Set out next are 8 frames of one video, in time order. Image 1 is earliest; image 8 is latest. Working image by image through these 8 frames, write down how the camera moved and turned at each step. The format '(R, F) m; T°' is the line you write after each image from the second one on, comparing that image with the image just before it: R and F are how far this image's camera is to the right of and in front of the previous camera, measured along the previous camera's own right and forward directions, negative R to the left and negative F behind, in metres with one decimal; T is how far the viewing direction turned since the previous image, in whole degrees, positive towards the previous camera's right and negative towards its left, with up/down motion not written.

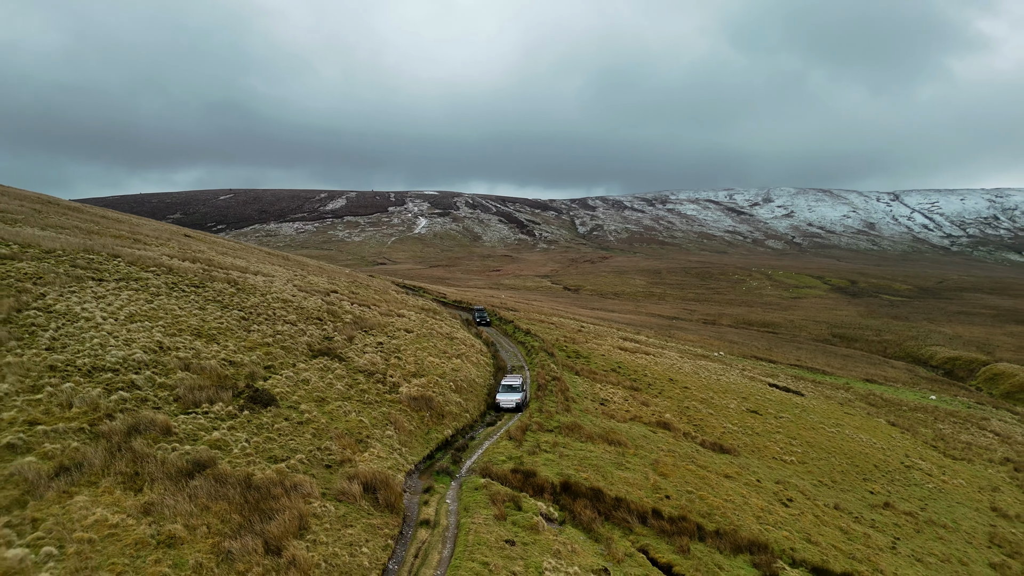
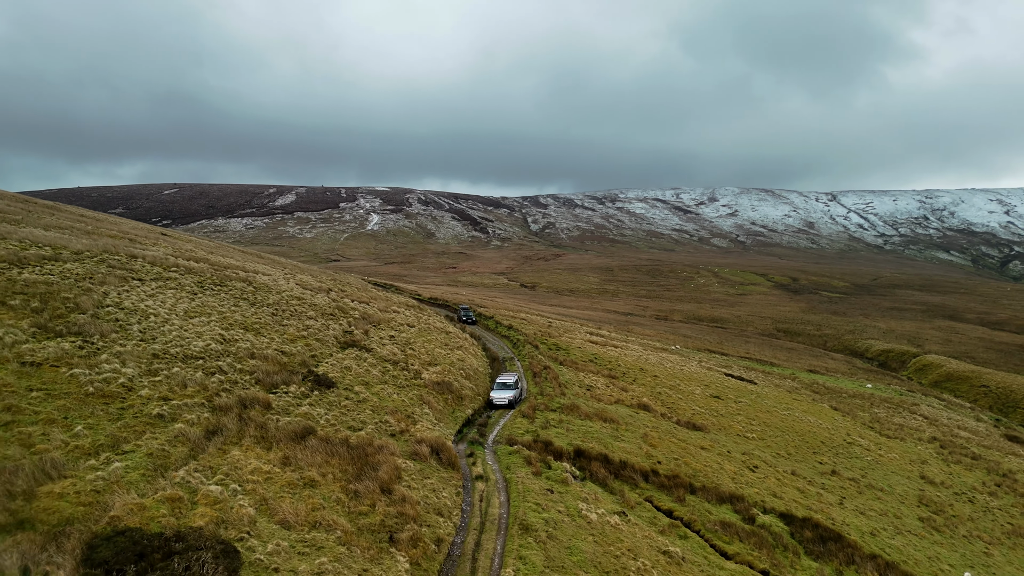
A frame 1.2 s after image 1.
(-2.2, -3.4) m; +4°
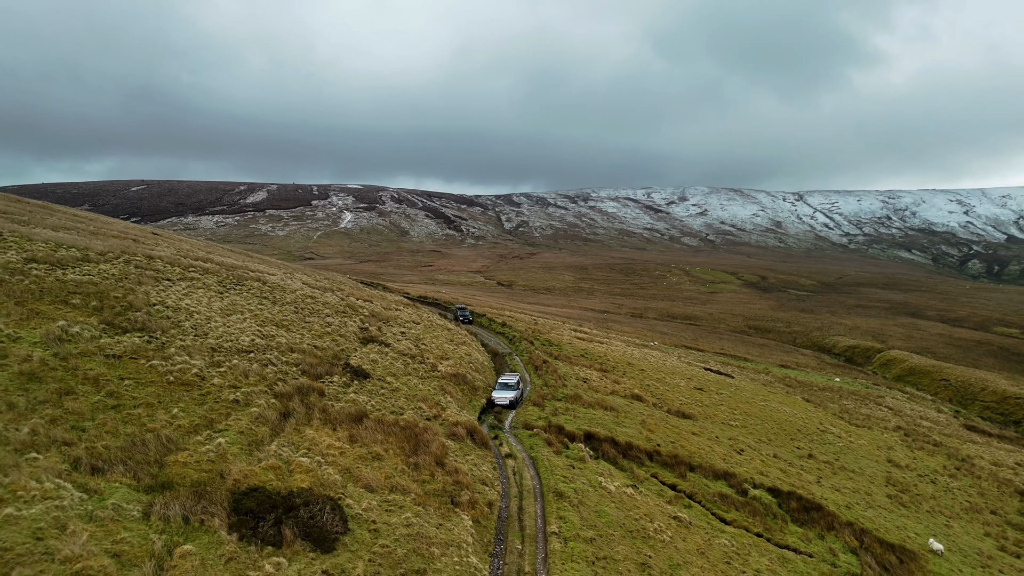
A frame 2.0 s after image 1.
(-1.5, -2.2) m; +2°
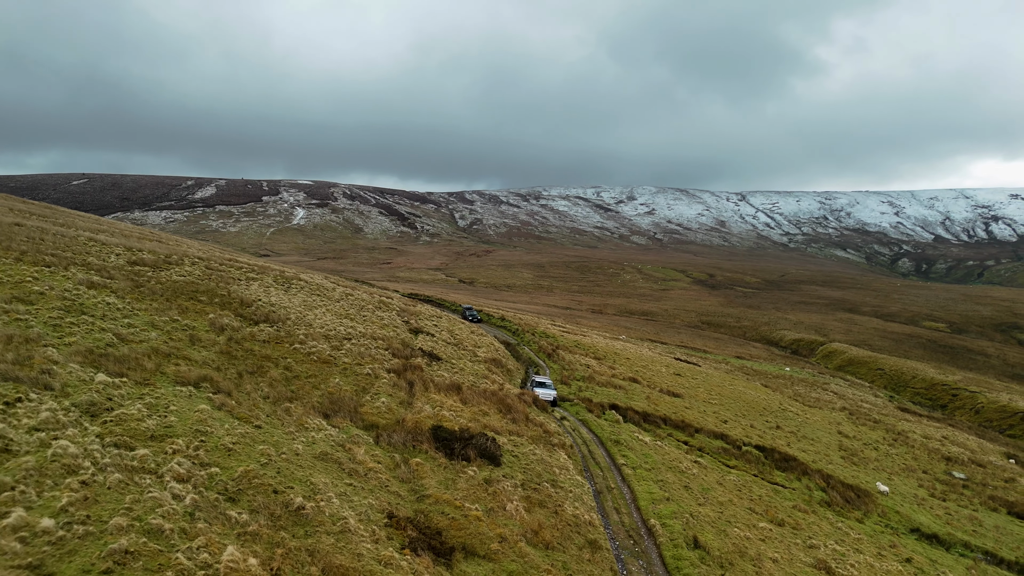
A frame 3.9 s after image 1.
(-3.7, -5.3) m; +4°
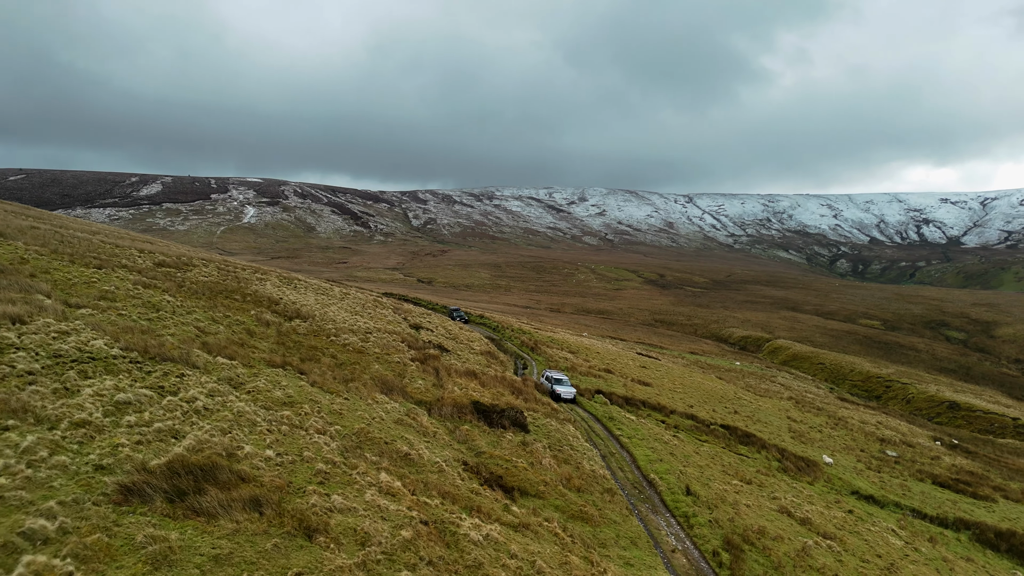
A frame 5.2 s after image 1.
(-2.2, -3.6) m; +4°
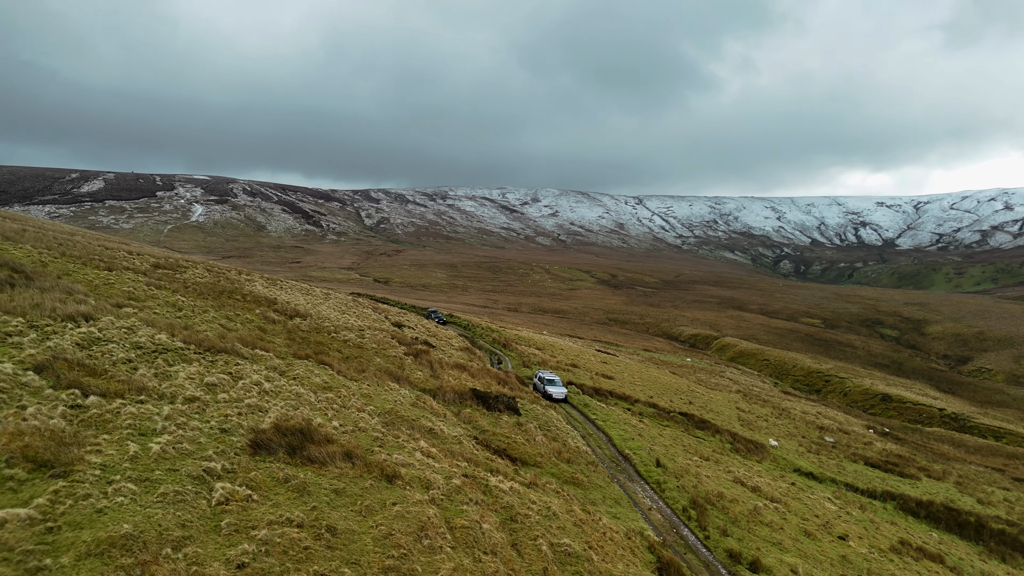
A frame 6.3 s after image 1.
(-1.4, -2.9) m; +4°
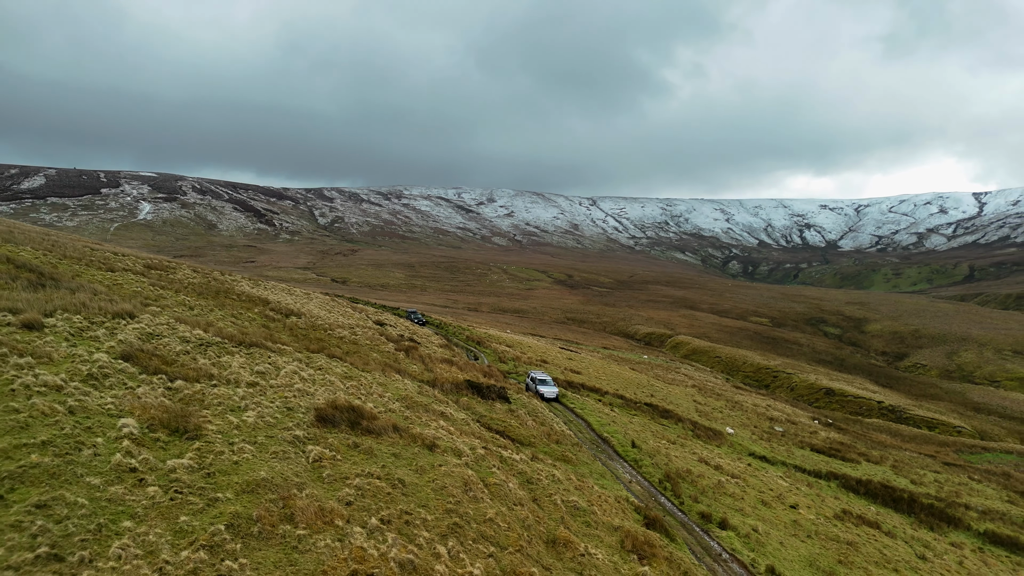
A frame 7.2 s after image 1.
(-1.3, -2.4) m; +4°
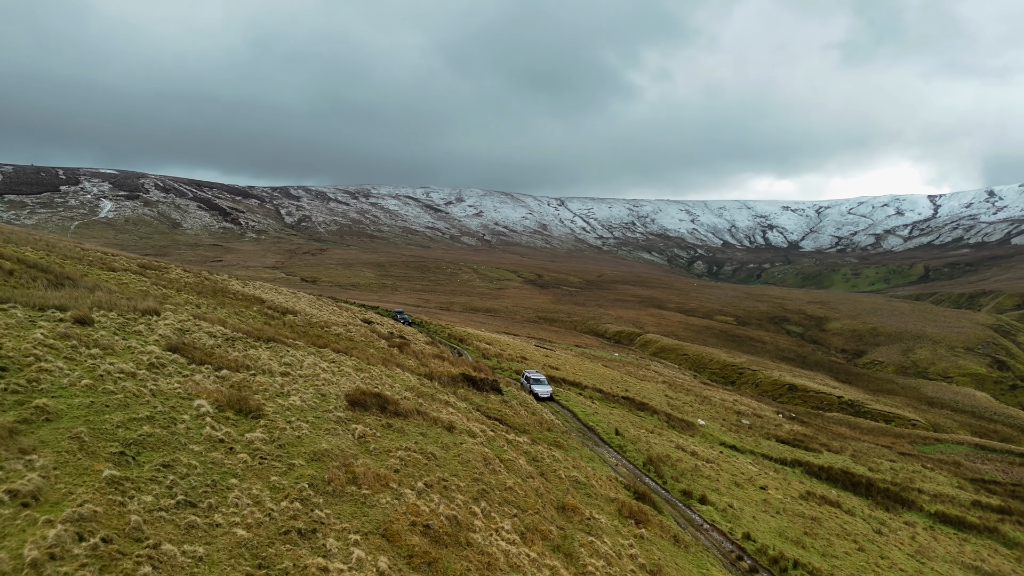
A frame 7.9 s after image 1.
(-0.9, -1.8) m; +3°
